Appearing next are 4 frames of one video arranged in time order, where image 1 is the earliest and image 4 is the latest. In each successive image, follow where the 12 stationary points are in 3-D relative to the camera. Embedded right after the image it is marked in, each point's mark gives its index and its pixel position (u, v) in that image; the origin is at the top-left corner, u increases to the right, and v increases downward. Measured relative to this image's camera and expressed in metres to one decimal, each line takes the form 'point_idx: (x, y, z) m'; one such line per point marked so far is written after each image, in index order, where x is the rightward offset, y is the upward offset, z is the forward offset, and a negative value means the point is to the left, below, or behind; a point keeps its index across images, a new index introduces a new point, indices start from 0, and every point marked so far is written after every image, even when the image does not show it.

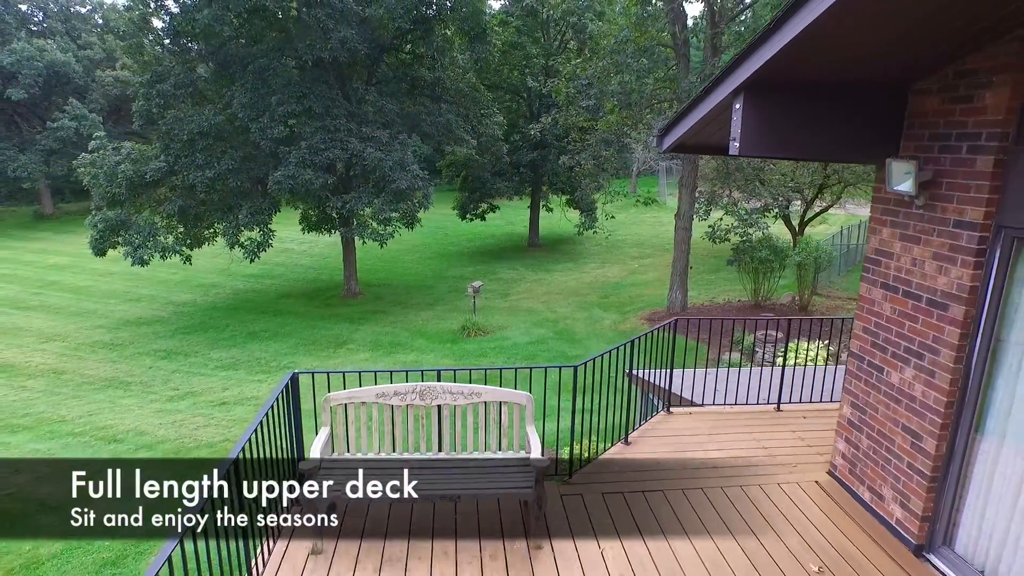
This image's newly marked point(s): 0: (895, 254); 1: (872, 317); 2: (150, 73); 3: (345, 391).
0: (+1.9, +0.2, +3.3) m
1: (+1.9, -0.1, +3.5) m
2: (-8.4, +5.0, +15.3) m
3: (-0.8, -0.5, +3.3) m
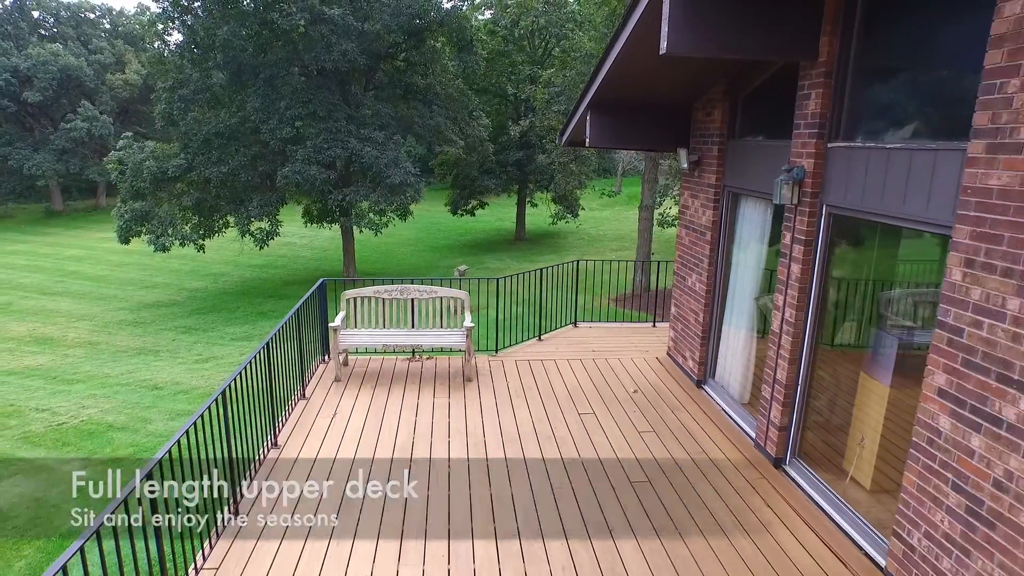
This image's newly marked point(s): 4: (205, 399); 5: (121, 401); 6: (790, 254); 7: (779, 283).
0: (+1.4, +0.6, +5.4) m
1: (+1.4, +0.4, +5.6) m
2: (-8.9, +5.4, +17.4) m
3: (-1.3, 0.0, +5.4) m
4: (-5.2, -1.9, +11.2) m
5: (-6.6, -1.9, +11.3) m
6: (+1.6, +0.2, +3.8) m
7: (+1.6, 0.0, +4.0) m
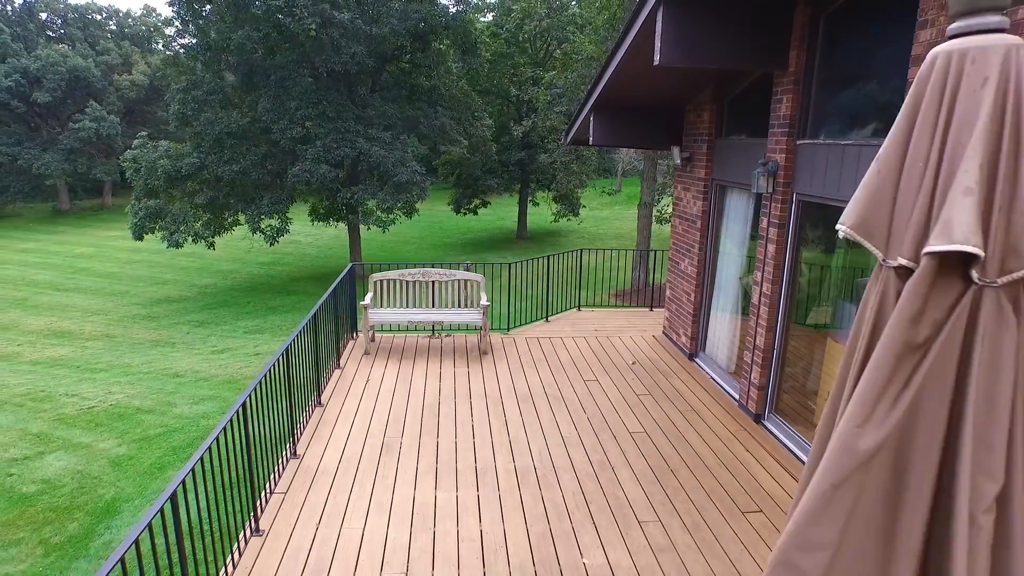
0: (+1.5, +0.8, +6.0) m
1: (+1.5, +0.5, +6.2) m
2: (-8.8, +5.6, +18.0) m
3: (-1.2, +0.1, +6.0) m
4: (-5.1, -1.7, +11.8) m
5: (-6.5, -1.8, +11.9) m
6: (+1.7, +0.3, +4.4) m
7: (+1.7, +0.2, +4.6) m
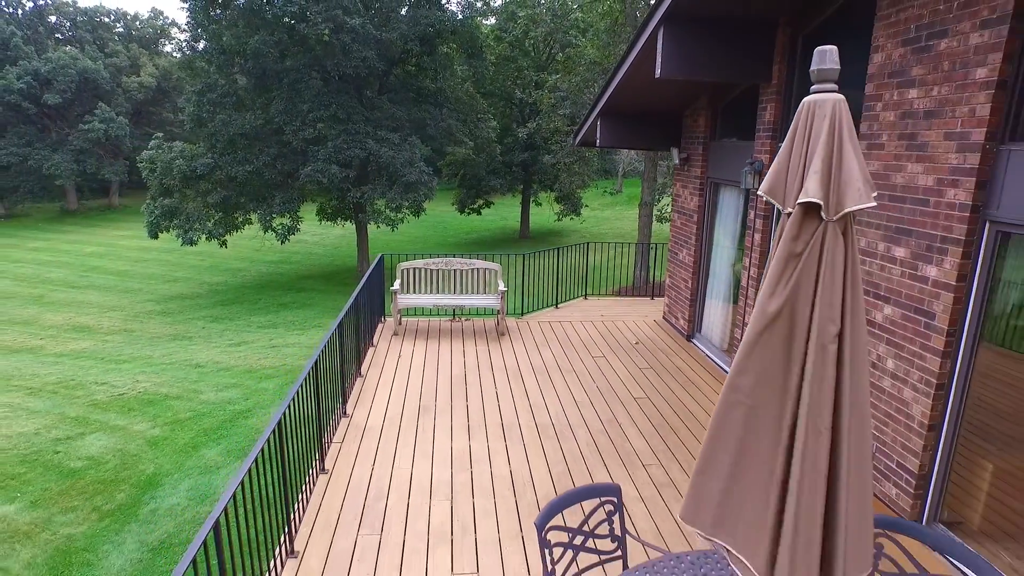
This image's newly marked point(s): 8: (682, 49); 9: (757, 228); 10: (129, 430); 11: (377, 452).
0: (+1.7, +0.9, +6.6) m
1: (+1.7, +0.6, +6.8) m
2: (-8.7, +5.7, +18.6) m
3: (-1.0, +0.3, +6.6) m
4: (-5.0, -1.6, +12.4) m
5: (-6.4, -1.7, +12.5) m
6: (+1.8, +0.5, +5.0) m
7: (+1.8, +0.3, +5.2) m
8: (+1.1, +1.6, +4.5) m
9: (+1.8, +0.4, +5.0) m
10: (-5.4, -2.0, +9.5) m
11: (-0.8, -1.0, +4.2) m
